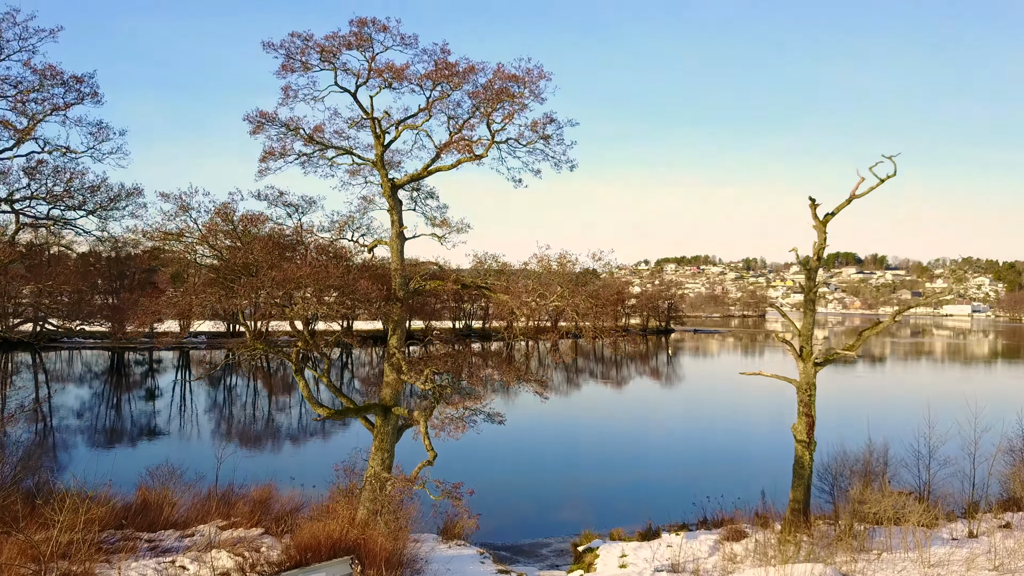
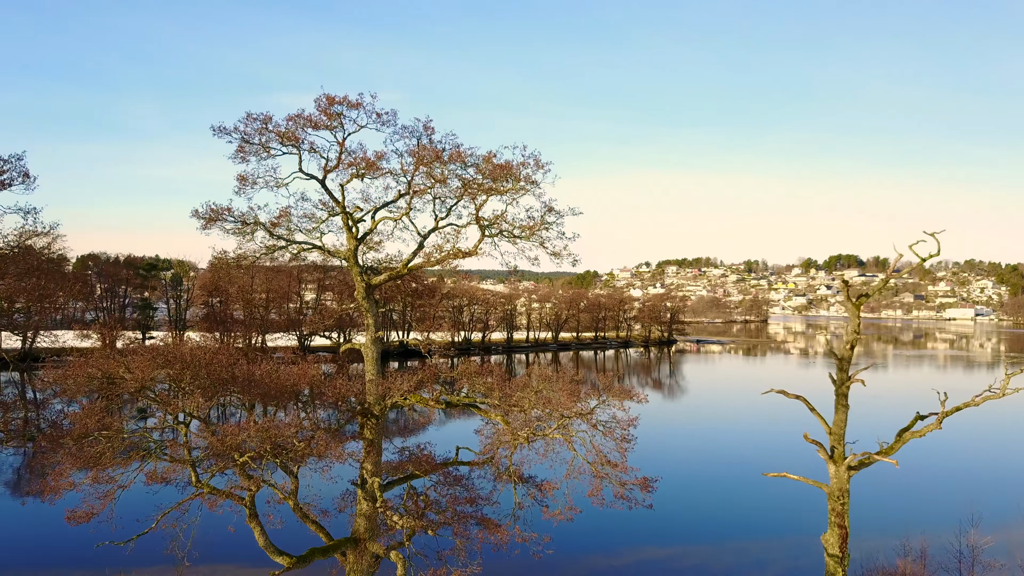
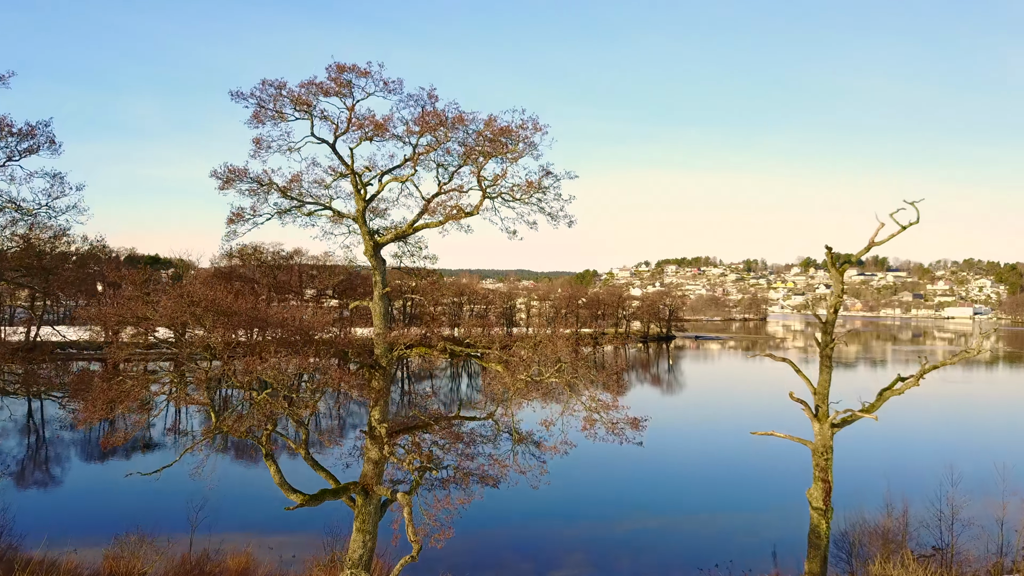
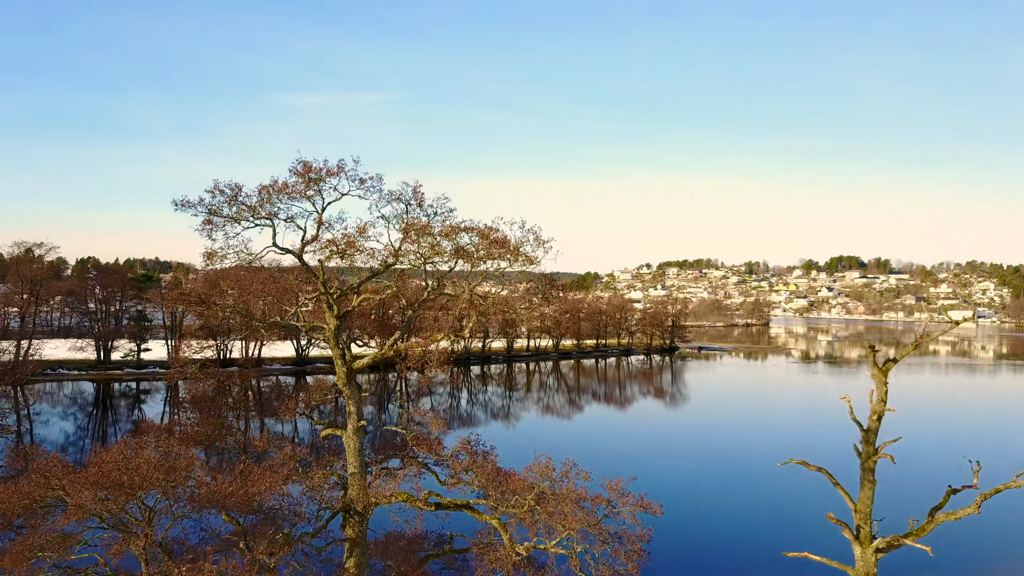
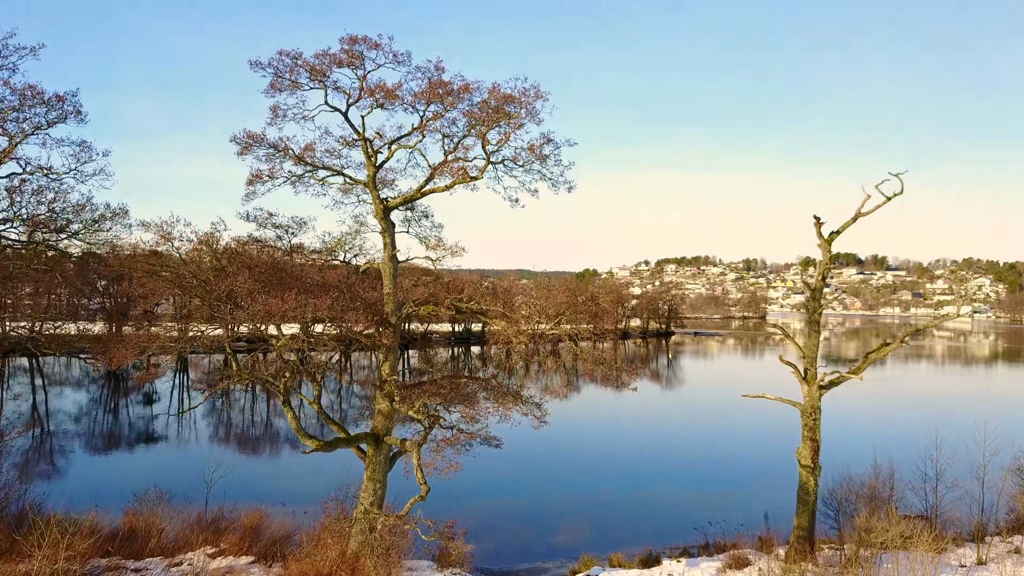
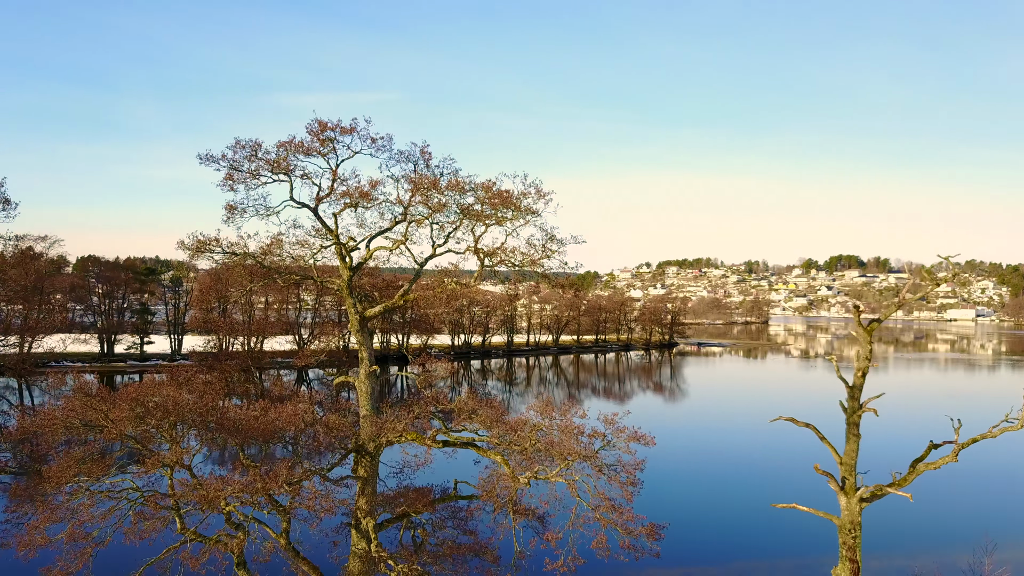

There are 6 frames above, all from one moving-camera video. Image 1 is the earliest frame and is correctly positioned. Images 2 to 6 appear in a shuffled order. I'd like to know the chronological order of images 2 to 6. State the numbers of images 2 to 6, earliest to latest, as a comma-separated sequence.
5, 3, 2, 6, 4
